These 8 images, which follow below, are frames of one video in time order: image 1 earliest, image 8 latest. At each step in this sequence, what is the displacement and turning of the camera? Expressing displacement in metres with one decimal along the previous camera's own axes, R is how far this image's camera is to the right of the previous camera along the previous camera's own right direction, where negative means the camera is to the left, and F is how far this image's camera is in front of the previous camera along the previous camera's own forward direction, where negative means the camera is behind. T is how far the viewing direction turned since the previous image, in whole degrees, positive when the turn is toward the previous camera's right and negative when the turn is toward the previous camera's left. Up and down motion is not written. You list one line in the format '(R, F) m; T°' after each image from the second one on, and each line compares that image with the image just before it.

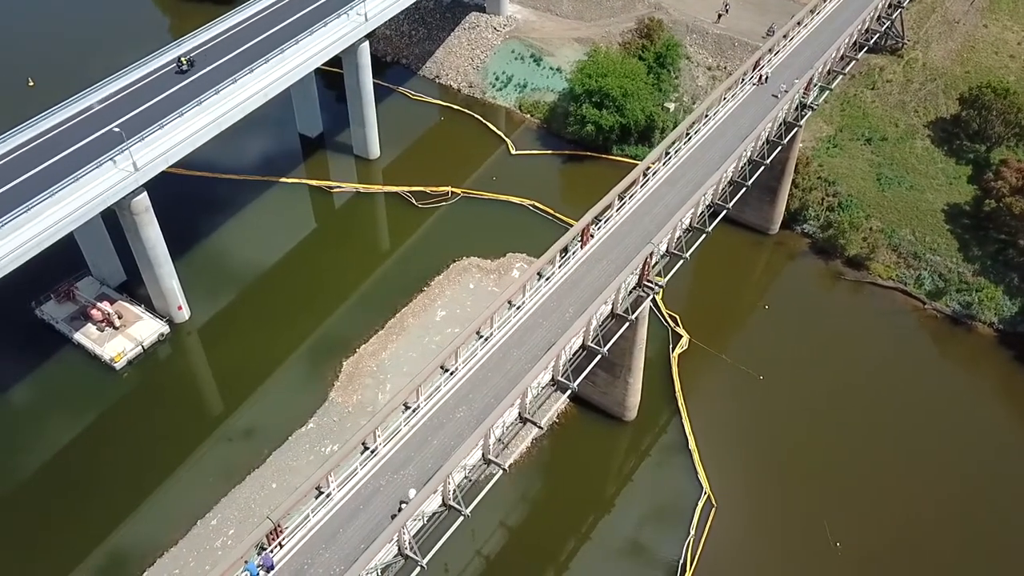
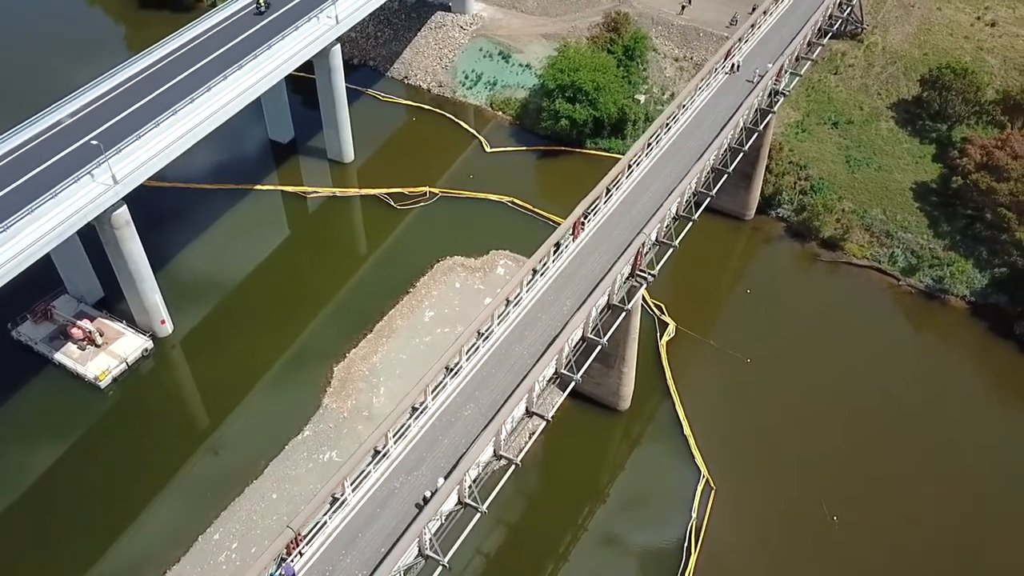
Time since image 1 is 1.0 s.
(-1.0, -0.1) m; +3°
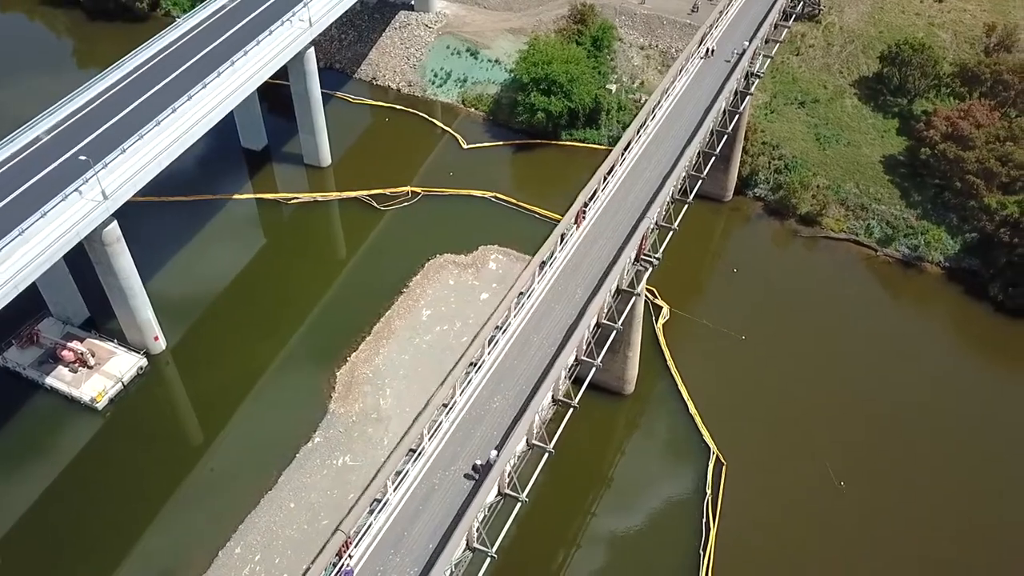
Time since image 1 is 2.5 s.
(-1.7, -0.1) m; +4°
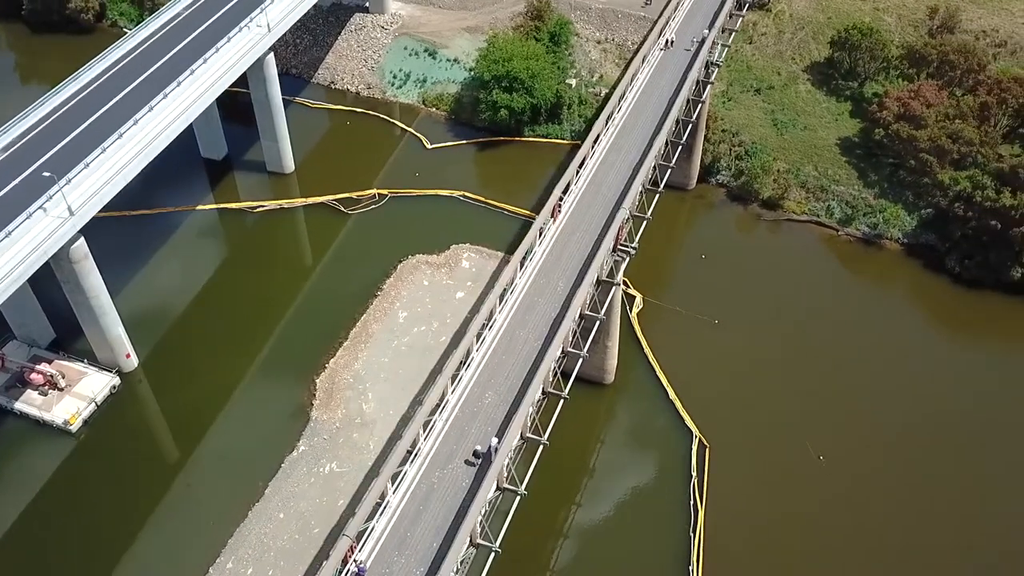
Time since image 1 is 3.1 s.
(-0.7, -0.1) m; +3°
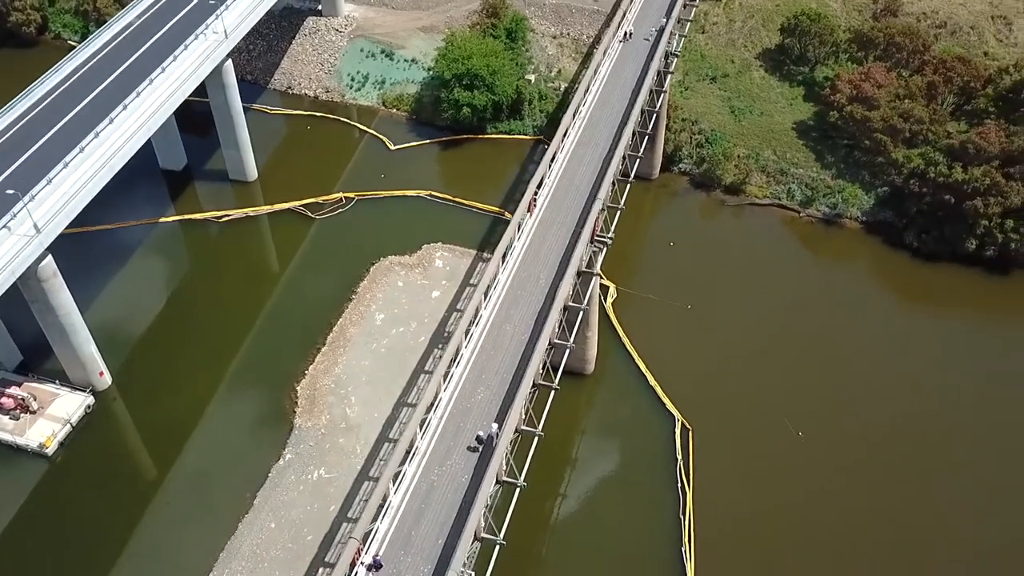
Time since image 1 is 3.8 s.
(-0.8, -0.1) m; +3°
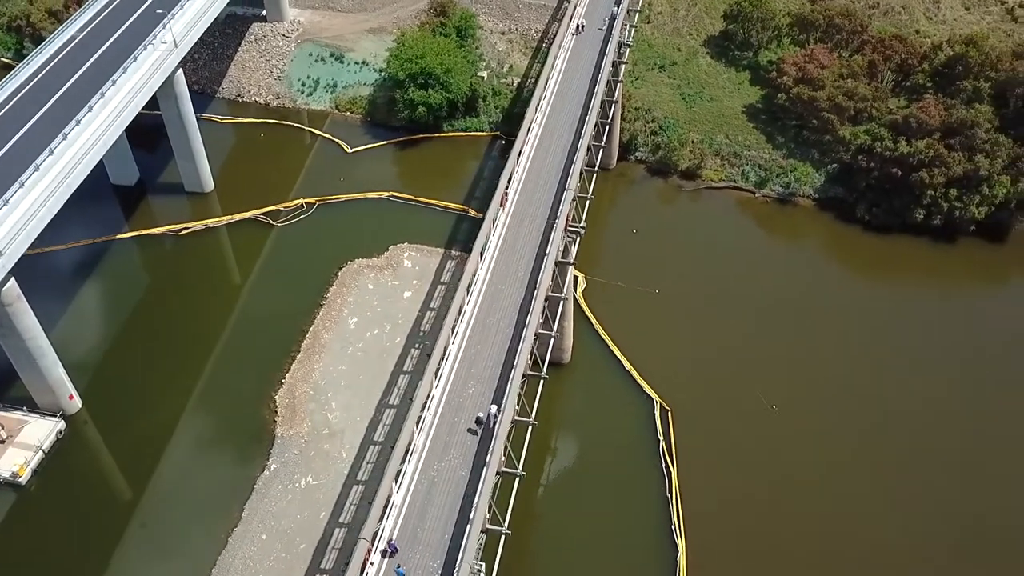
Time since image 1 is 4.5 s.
(-0.9, -0.2) m; +4°
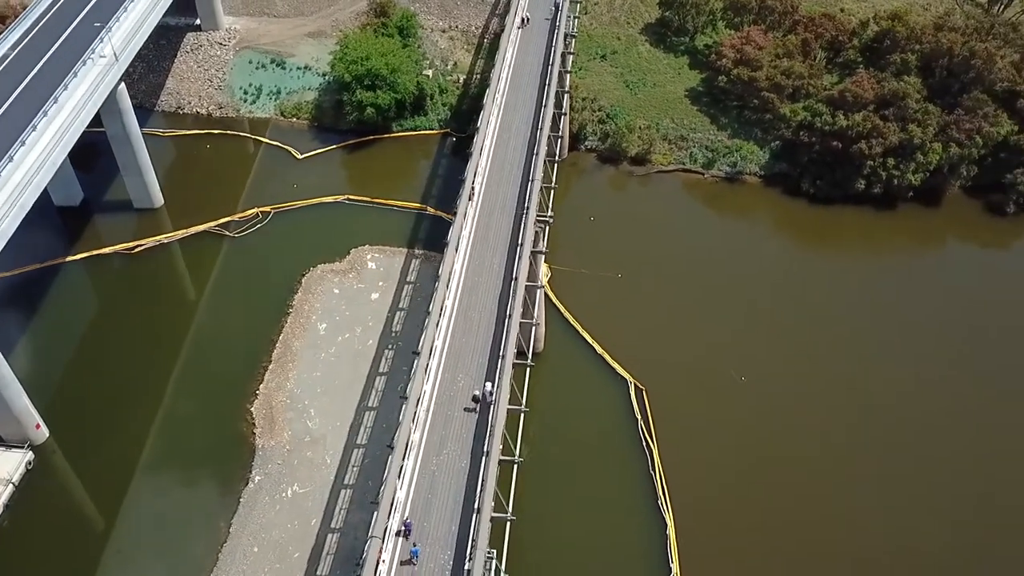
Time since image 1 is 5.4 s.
(-1.1, -0.2) m; +4°
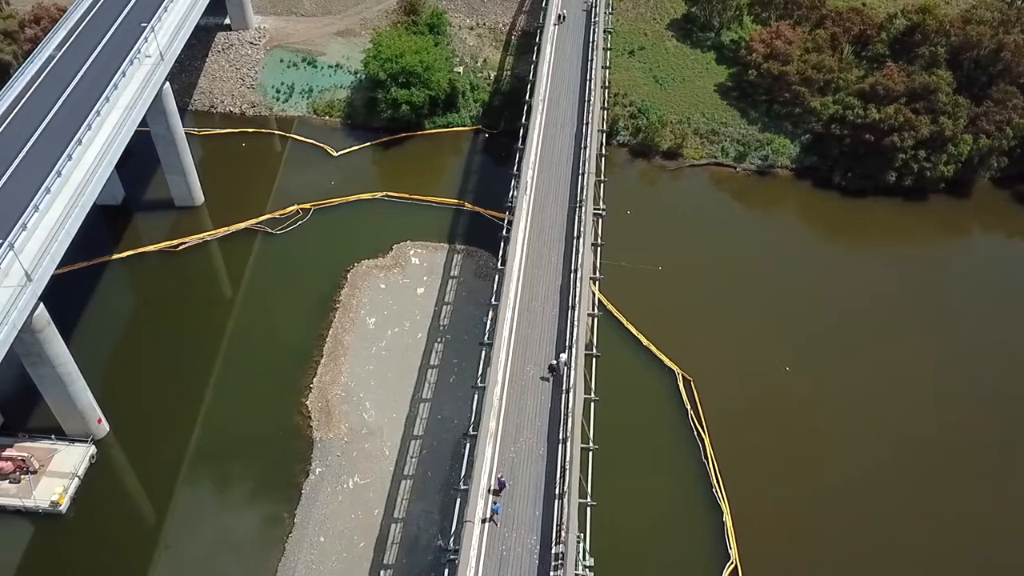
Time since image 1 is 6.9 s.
(-1.9, -0.4) m; 0°
